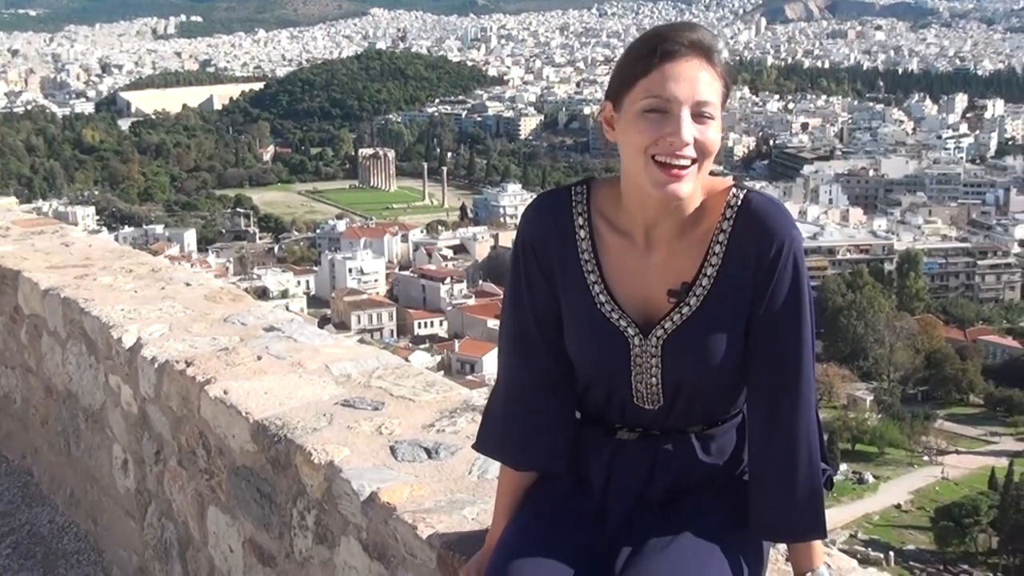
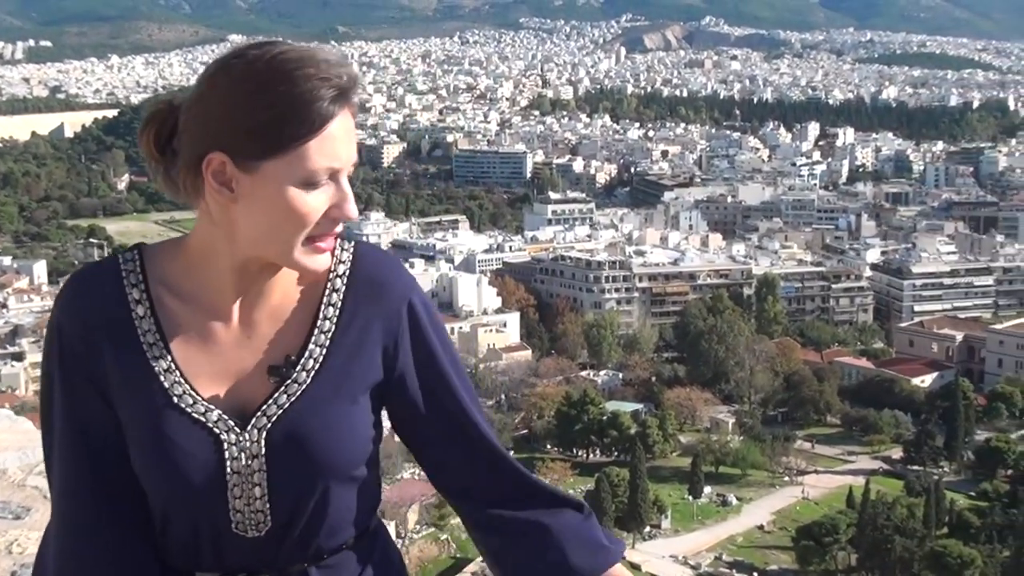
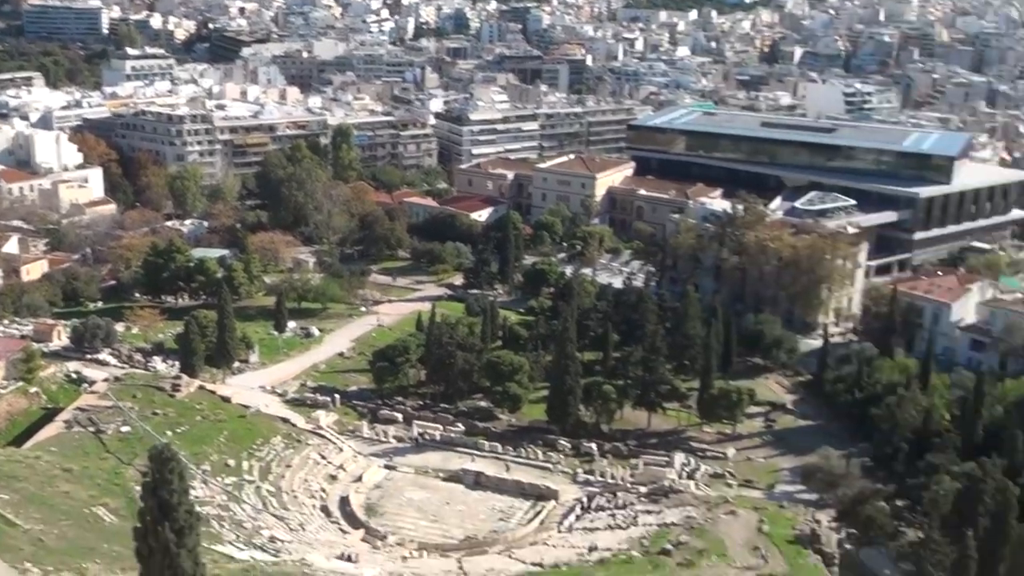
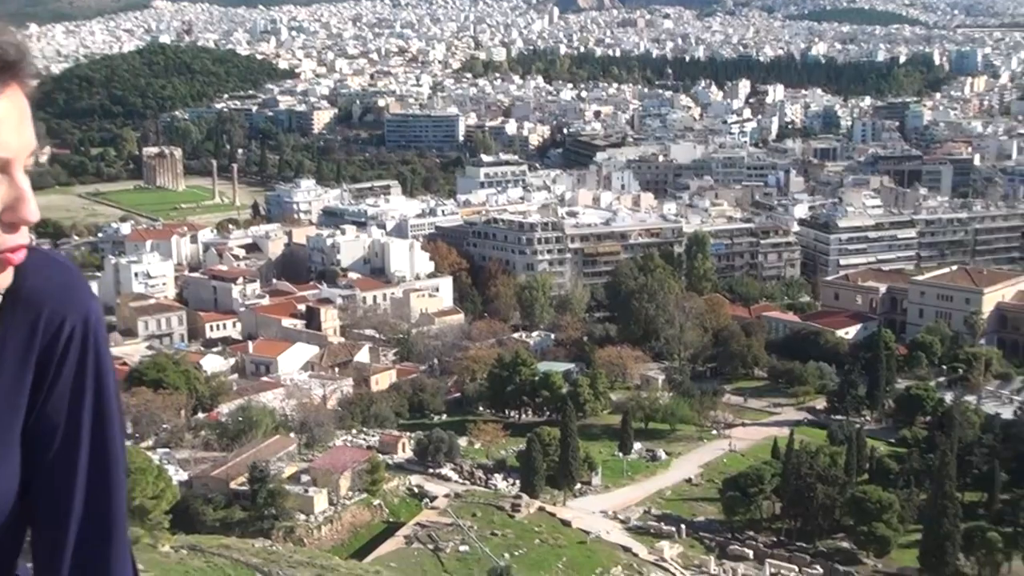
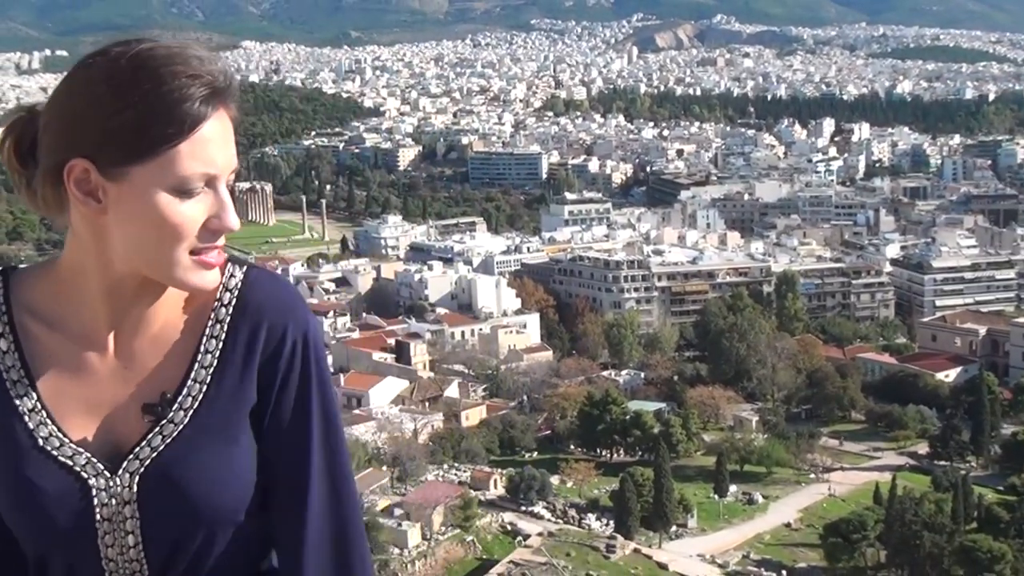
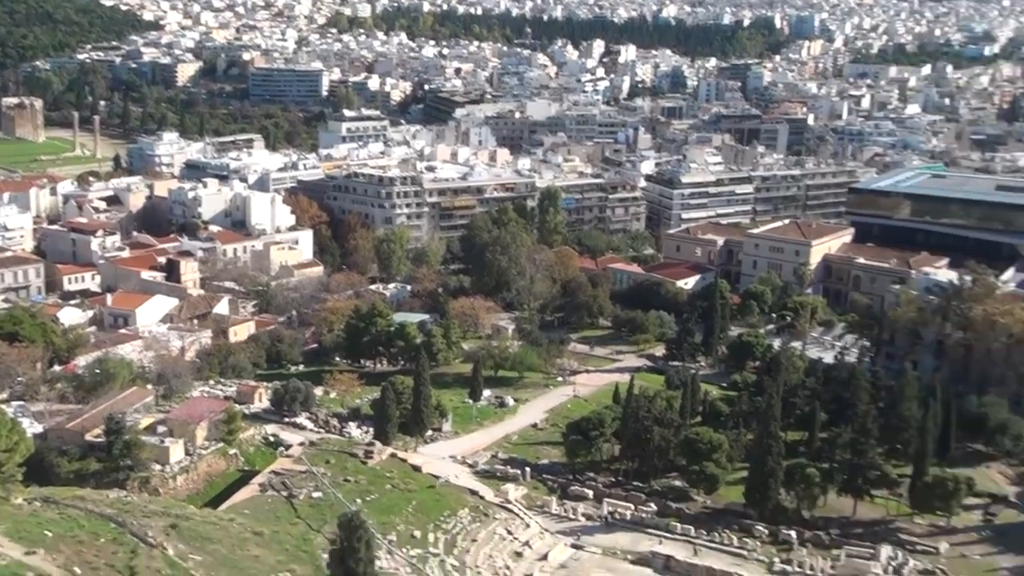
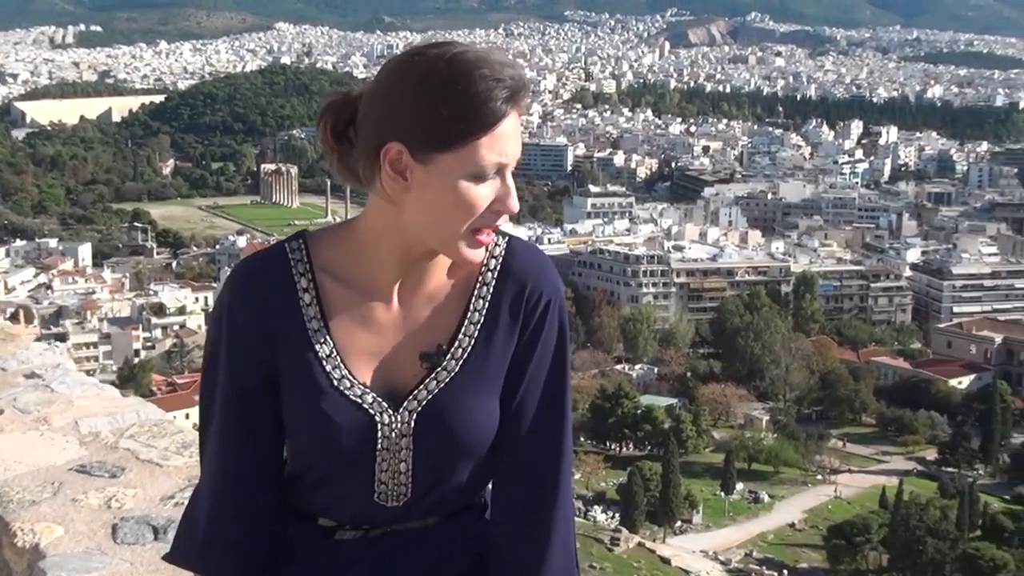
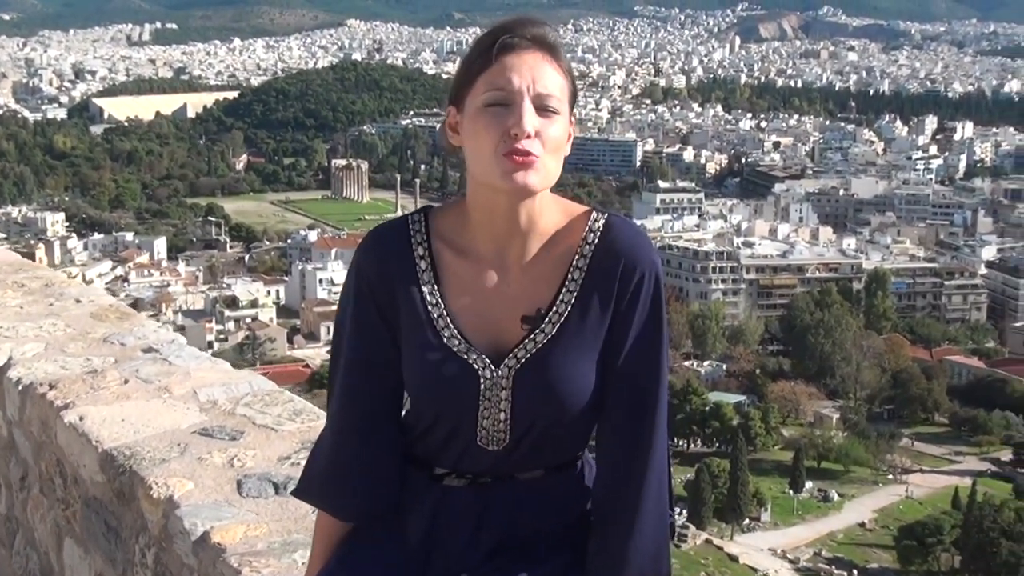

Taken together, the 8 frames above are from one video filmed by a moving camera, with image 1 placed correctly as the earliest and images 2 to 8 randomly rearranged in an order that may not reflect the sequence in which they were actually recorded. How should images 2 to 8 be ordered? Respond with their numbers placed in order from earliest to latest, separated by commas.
8, 7, 2, 5, 4, 6, 3
